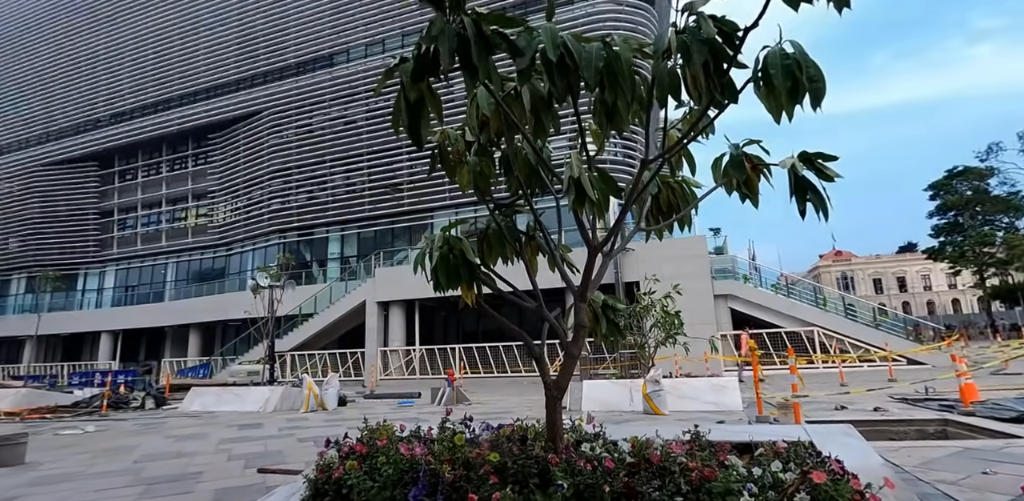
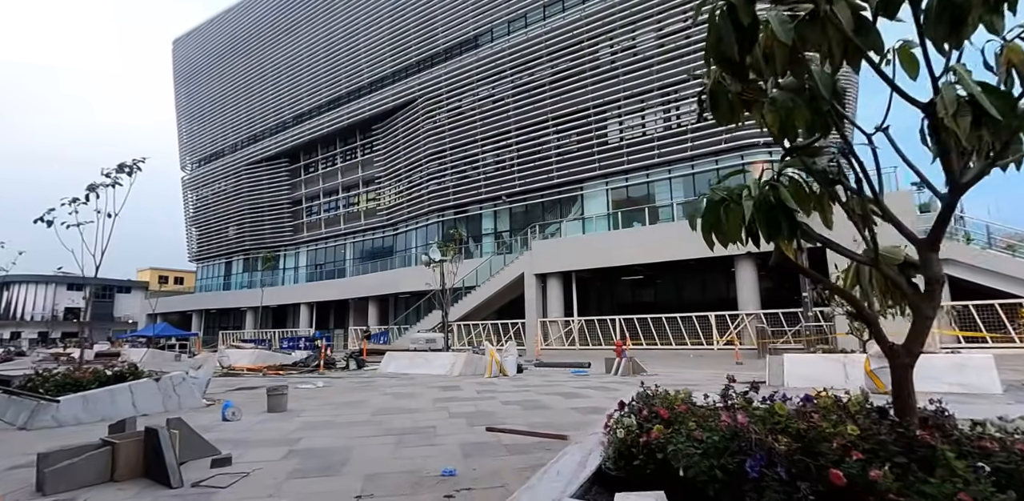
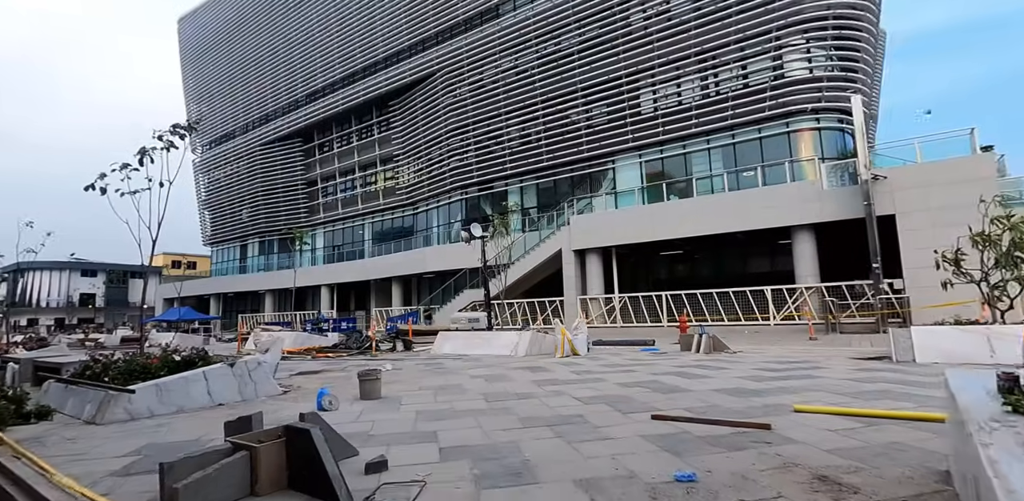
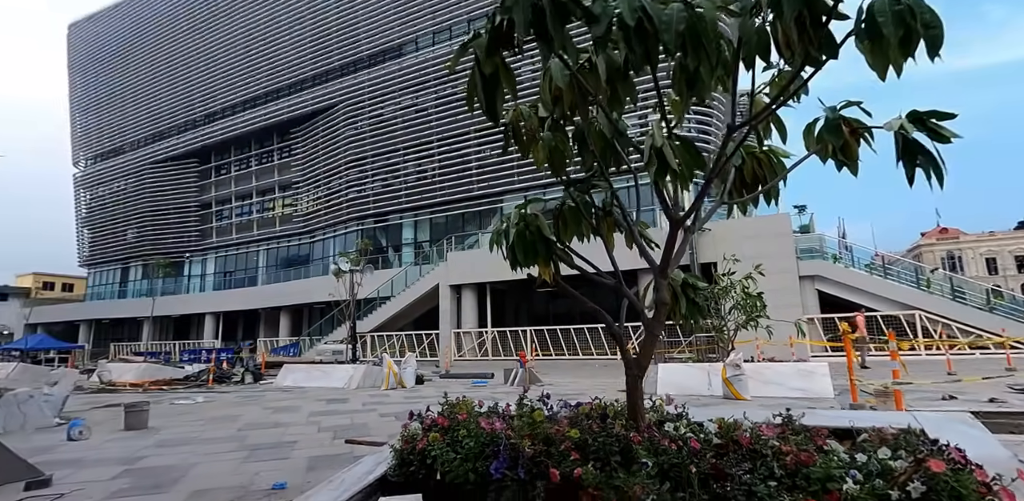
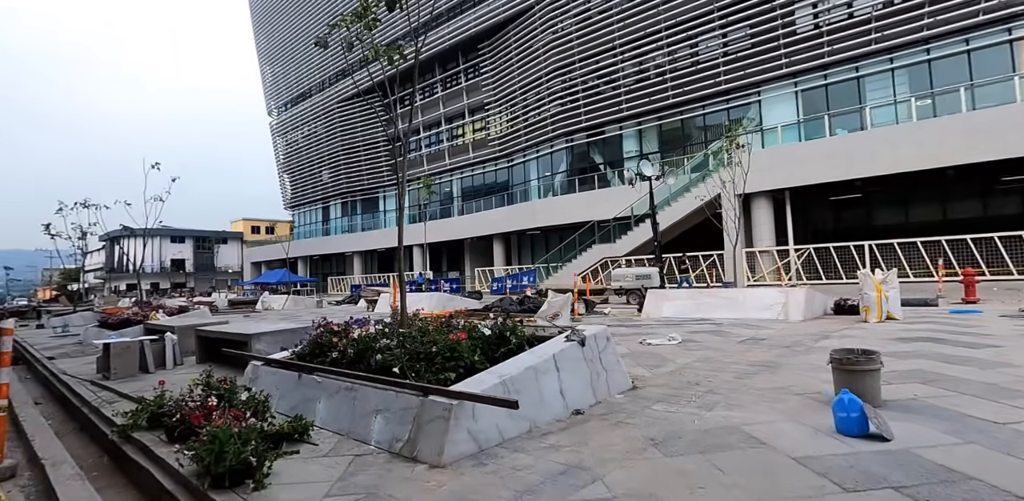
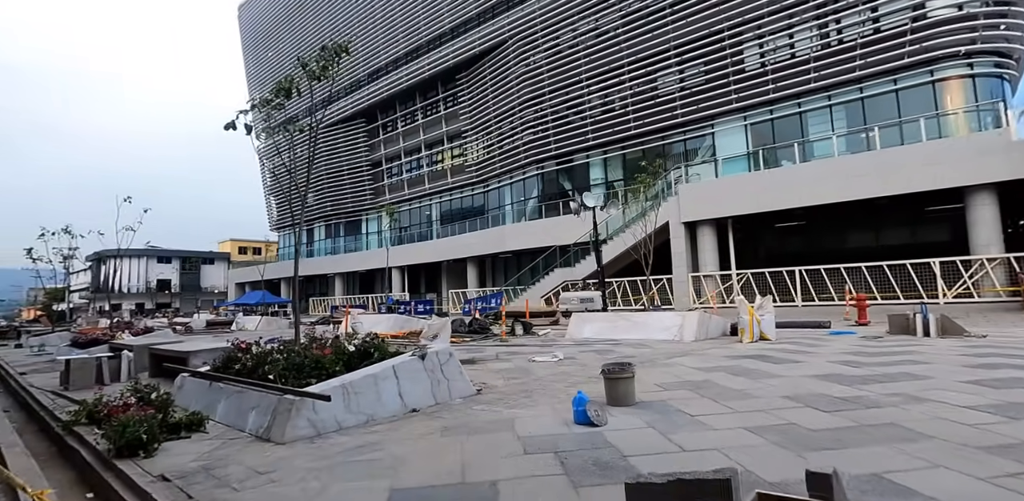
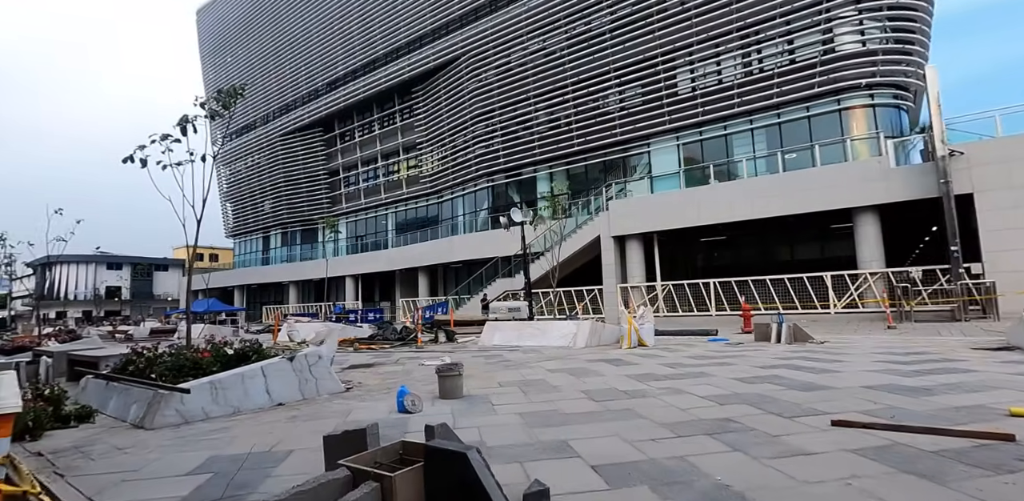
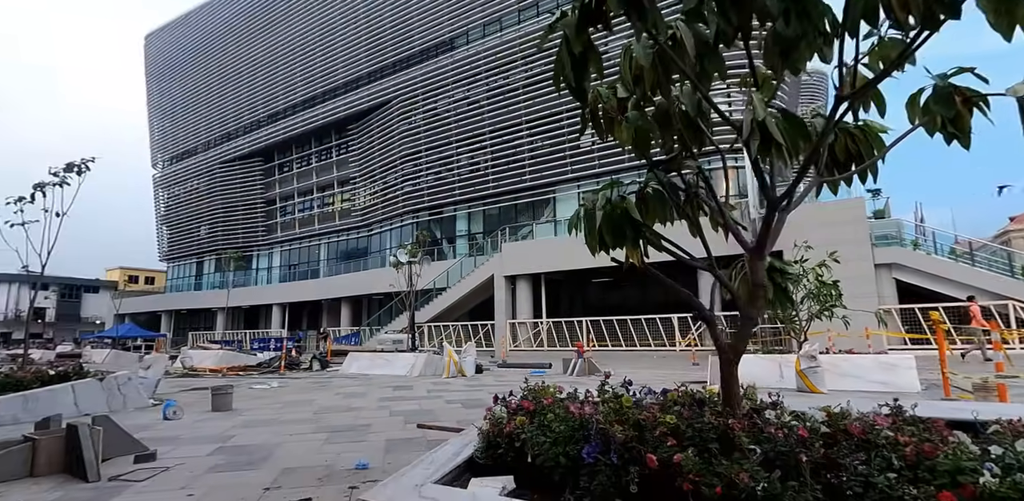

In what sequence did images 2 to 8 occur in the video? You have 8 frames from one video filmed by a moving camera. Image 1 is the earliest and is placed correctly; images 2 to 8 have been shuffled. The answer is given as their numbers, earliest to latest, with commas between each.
4, 8, 2, 3, 7, 6, 5
